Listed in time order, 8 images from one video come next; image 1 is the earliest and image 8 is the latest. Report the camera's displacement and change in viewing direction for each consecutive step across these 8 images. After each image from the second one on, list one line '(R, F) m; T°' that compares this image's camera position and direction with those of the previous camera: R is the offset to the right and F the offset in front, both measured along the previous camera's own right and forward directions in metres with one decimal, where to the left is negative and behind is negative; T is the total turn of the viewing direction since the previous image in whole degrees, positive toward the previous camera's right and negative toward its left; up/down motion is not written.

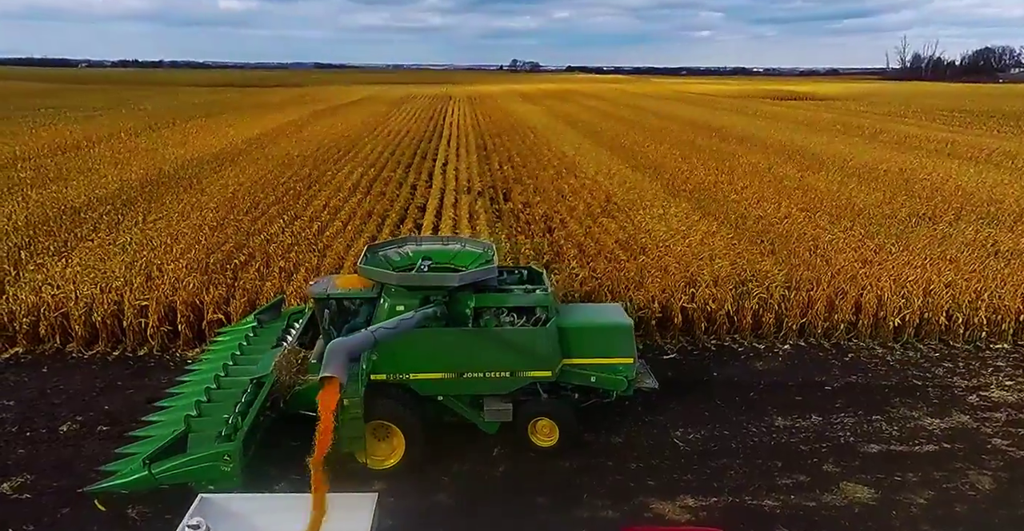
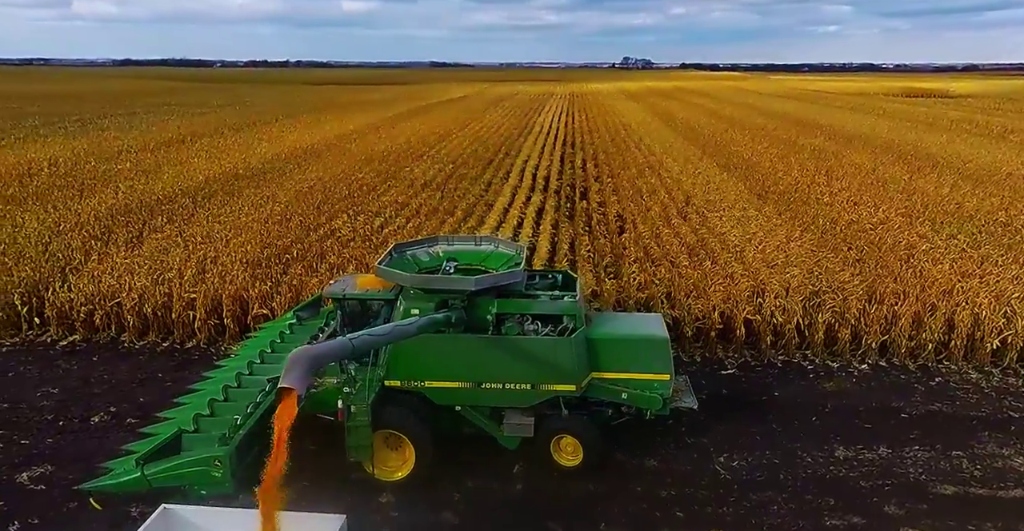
(+0.7, +0.5) m; -7°
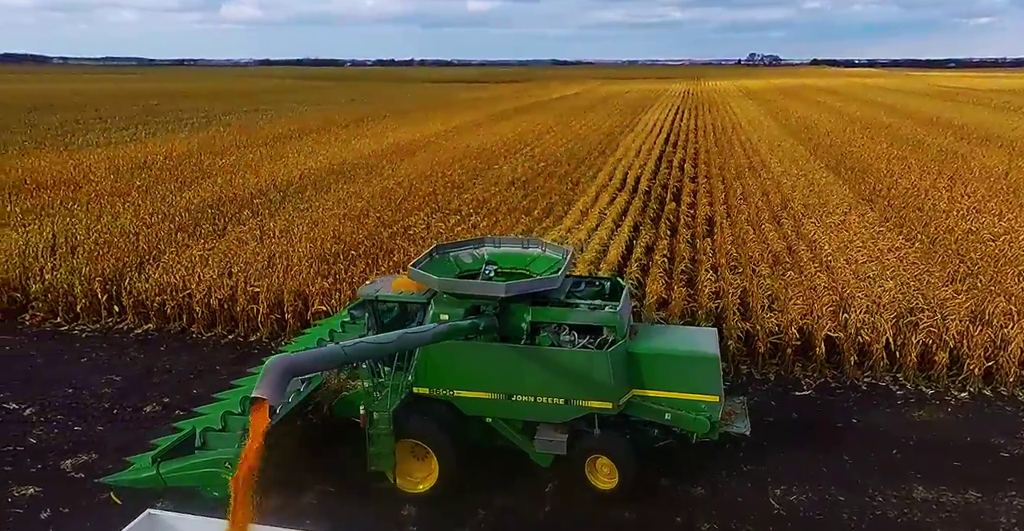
(+0.6, +0.4) m; -8°
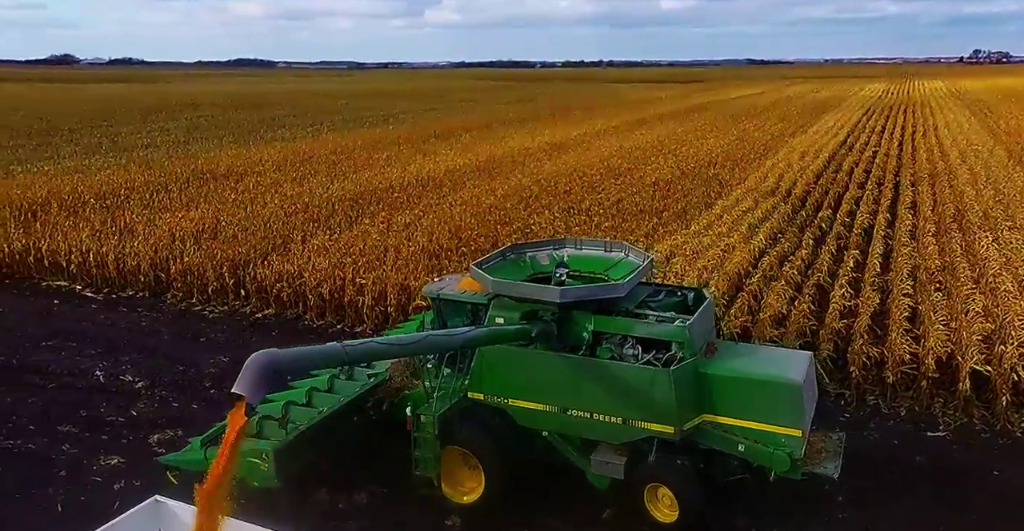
(+0.8, +0.5) m; -13°
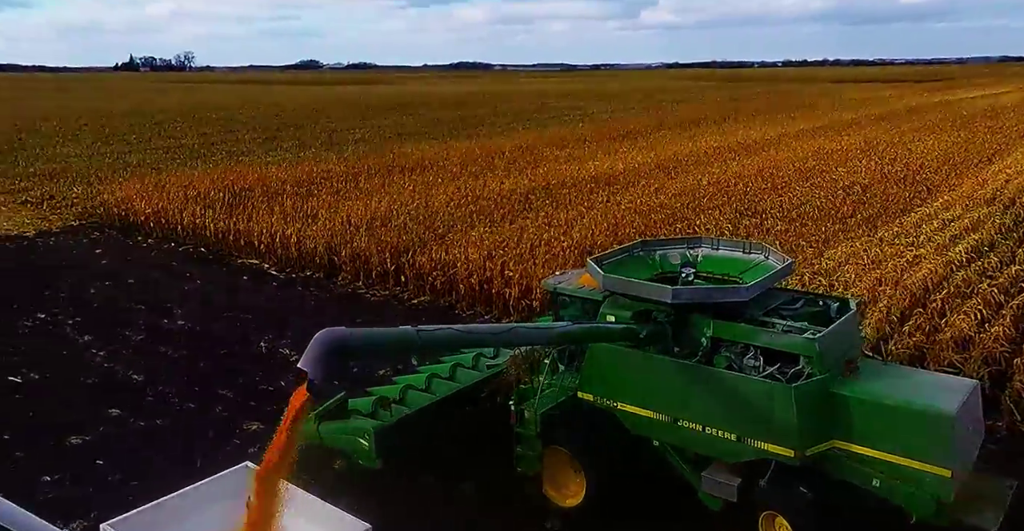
(+0.6, +0.3) m; -14°
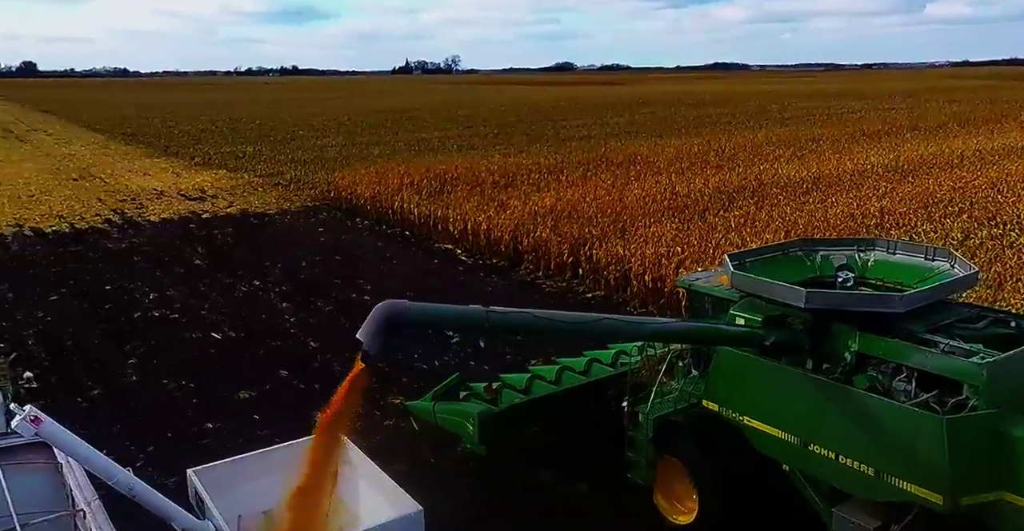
(+0.7, +0.4) m; -17°
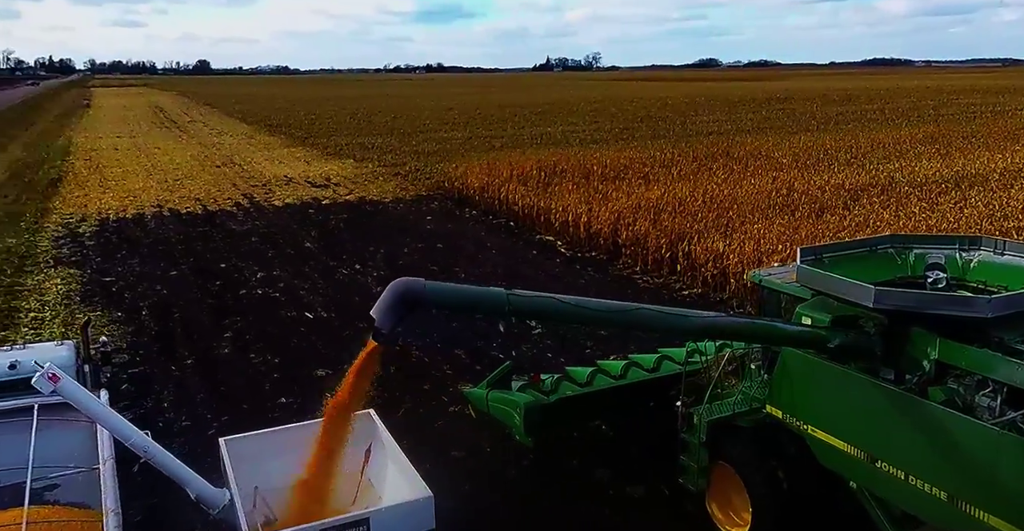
(+0.5, +0.2) m; -9°
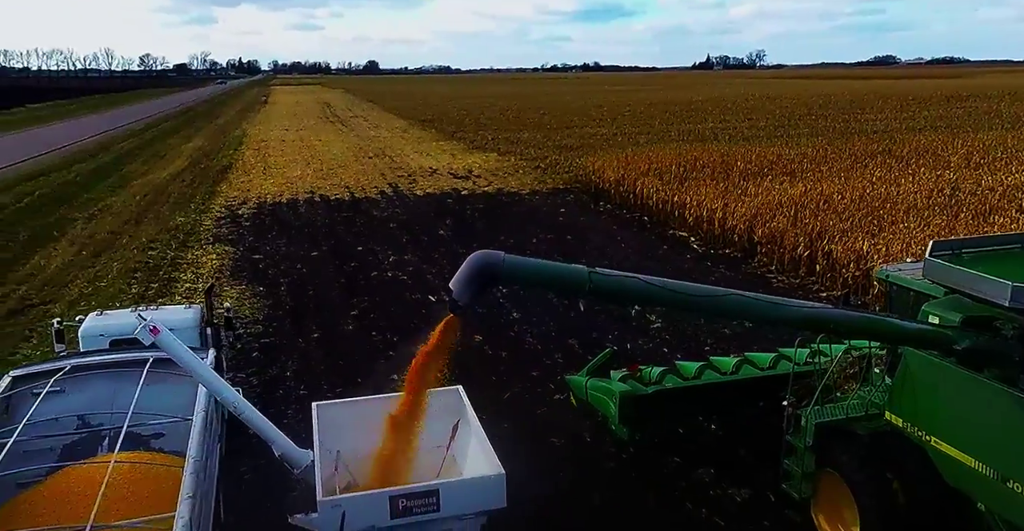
(+0.3, +0.1) m; -10°
